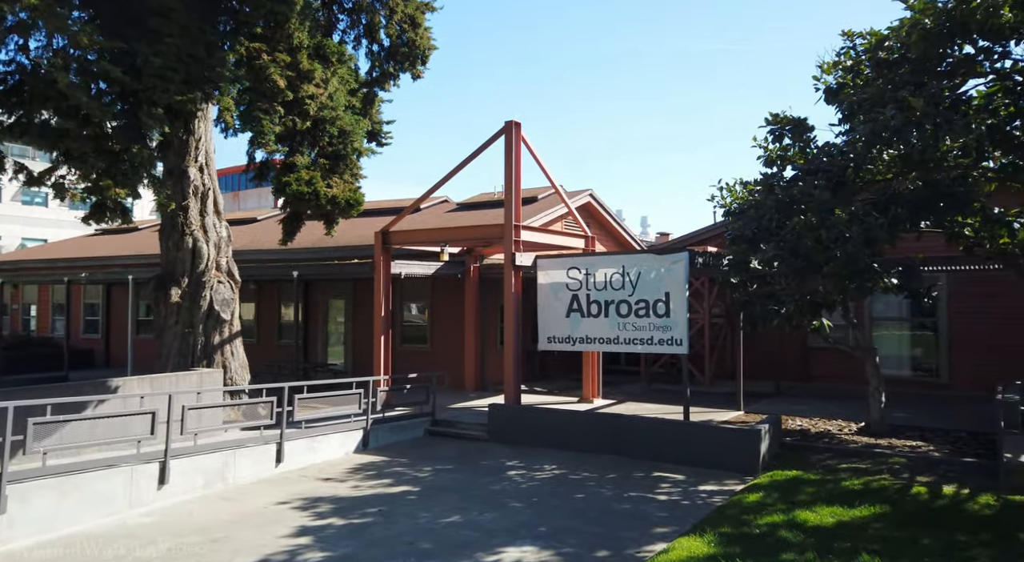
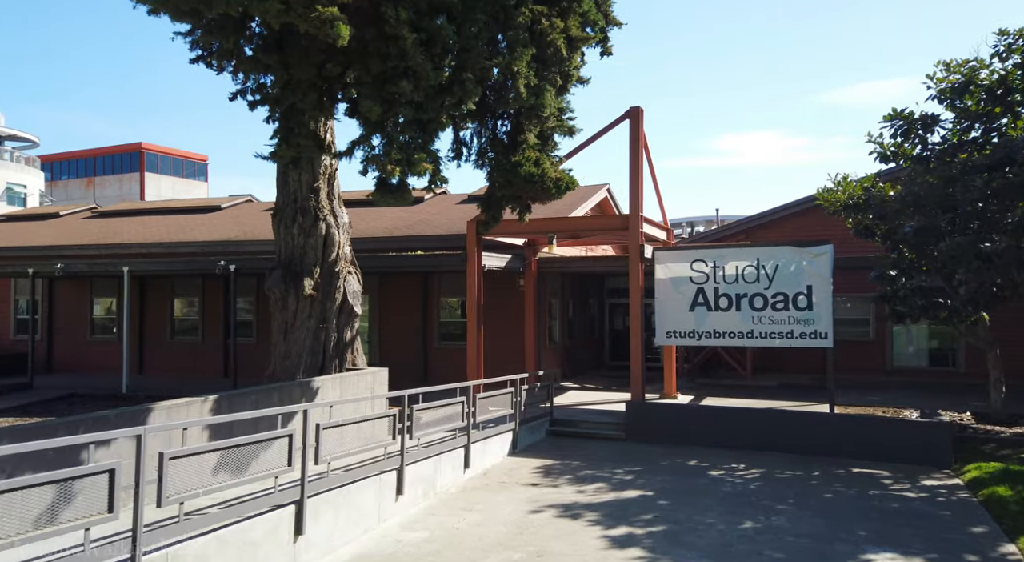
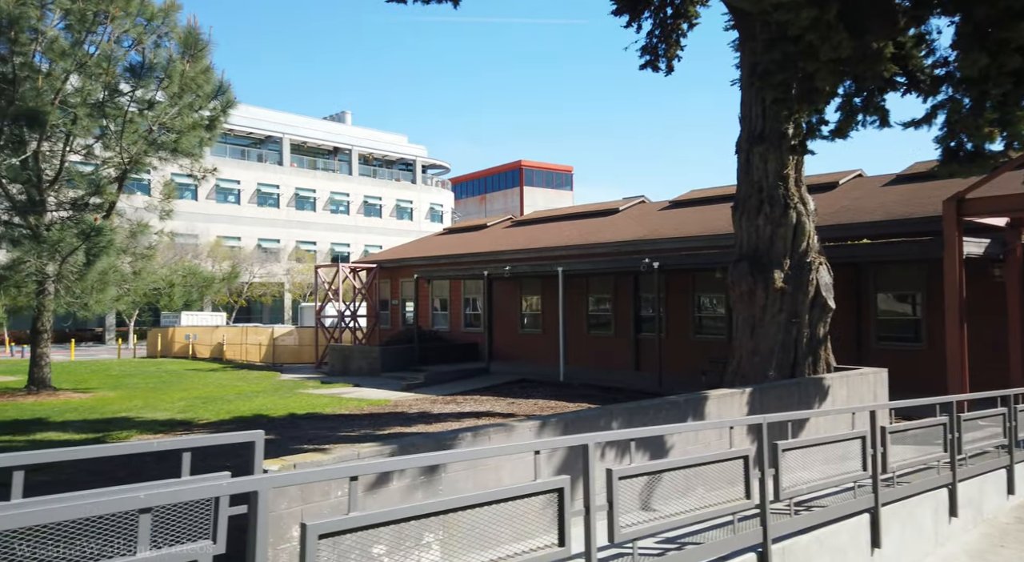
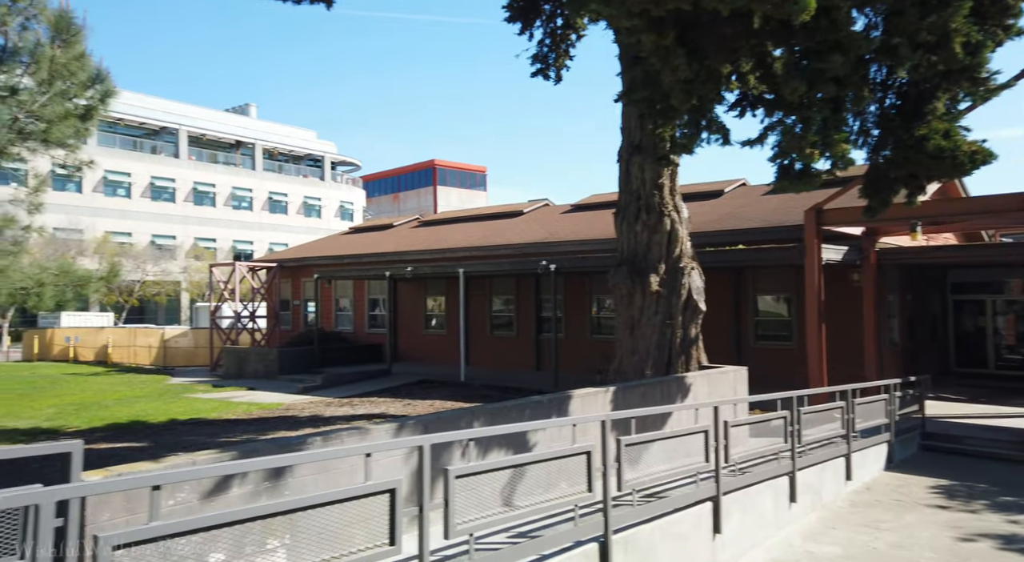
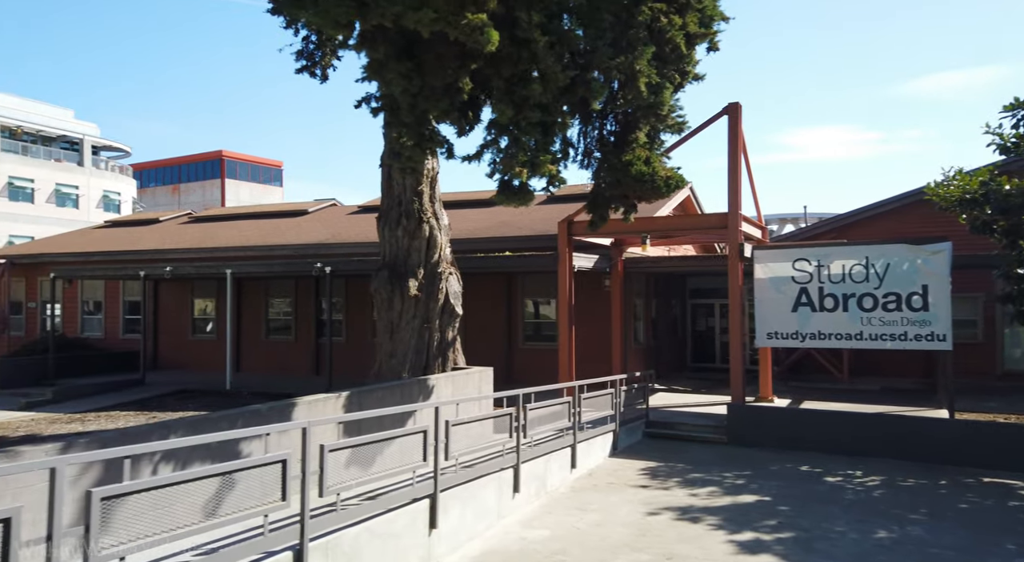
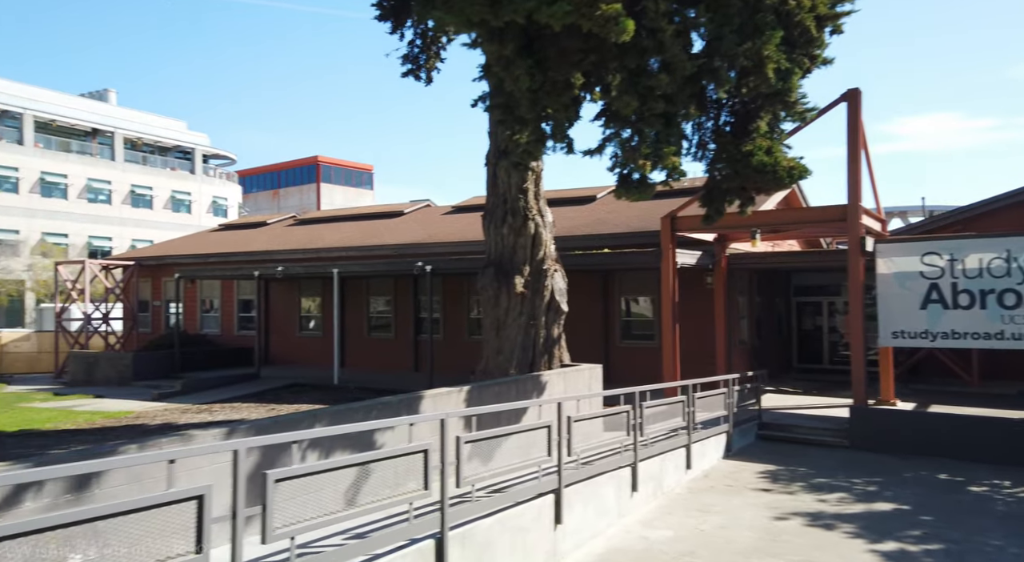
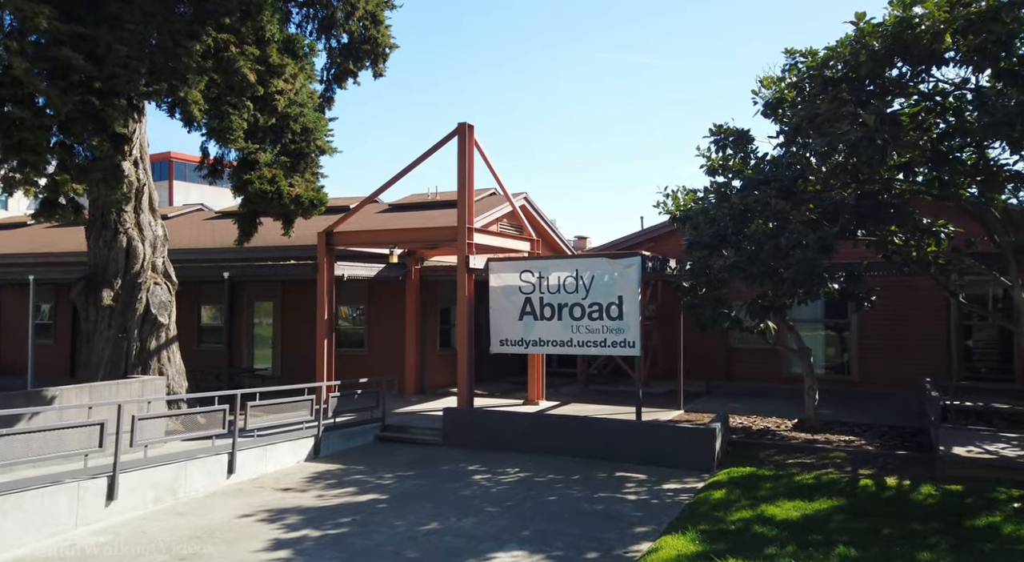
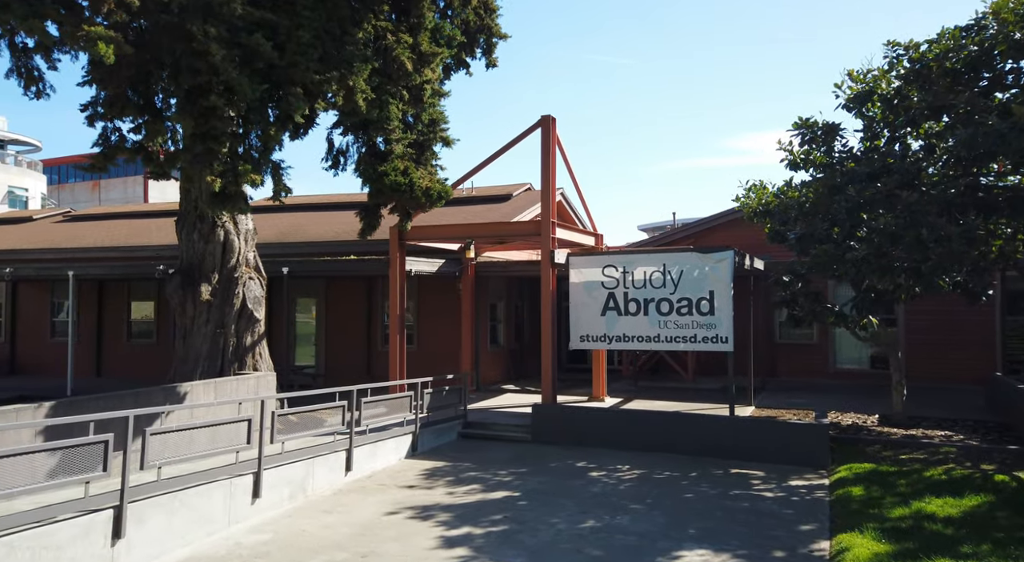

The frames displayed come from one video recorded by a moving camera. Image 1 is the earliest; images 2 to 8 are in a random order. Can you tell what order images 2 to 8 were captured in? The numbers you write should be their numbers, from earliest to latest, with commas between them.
7, 8, 2, 5, 6, 4, 3
